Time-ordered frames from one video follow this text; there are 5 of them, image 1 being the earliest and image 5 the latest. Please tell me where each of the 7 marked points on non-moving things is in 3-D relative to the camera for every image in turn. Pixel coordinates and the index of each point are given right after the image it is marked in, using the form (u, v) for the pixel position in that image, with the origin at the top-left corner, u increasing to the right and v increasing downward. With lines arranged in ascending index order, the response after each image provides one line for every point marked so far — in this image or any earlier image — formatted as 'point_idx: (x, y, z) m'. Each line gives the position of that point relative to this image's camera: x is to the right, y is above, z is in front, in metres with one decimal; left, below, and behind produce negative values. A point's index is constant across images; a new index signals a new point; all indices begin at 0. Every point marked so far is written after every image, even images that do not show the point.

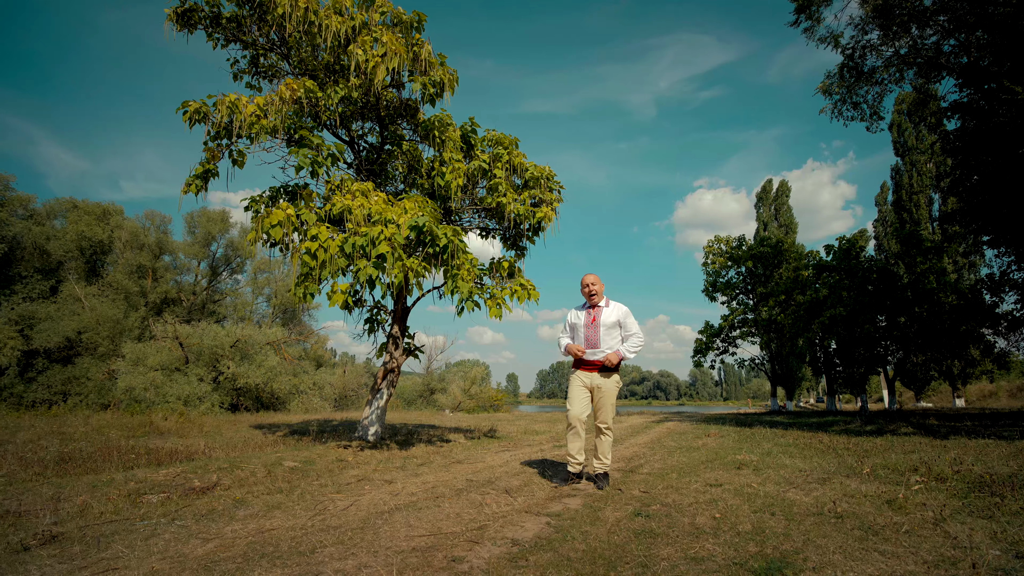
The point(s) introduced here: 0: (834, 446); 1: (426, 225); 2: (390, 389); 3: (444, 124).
0: (+4.8, -2.4, +6.7) m
1: (-1.3, +1.0, +6.8) m
2: (-2.7, -2.2, +9.8) m
3: (-1.4, +3.5, +9.5) m
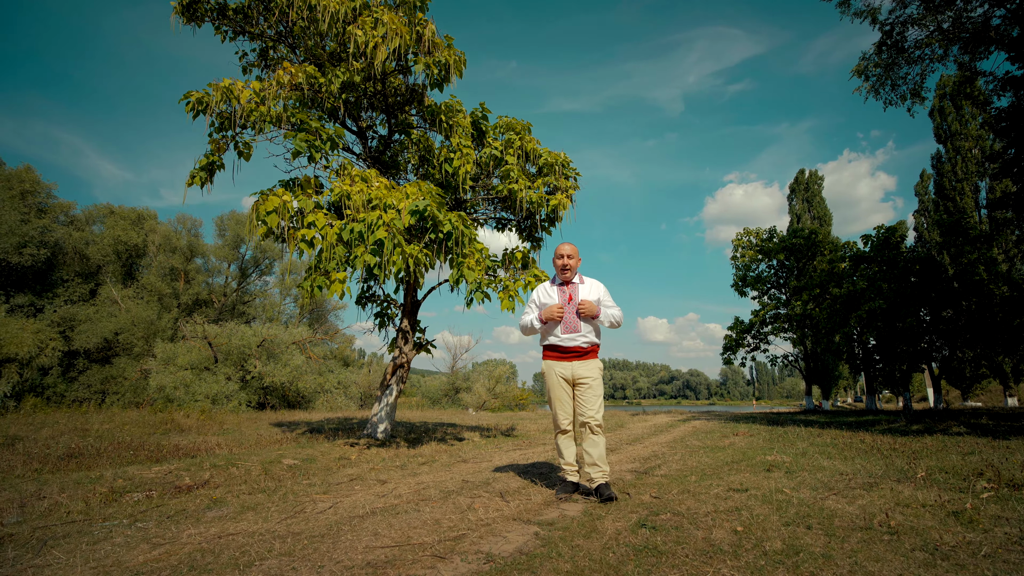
0: (+4.9, -2.1, +6.0) m
1: (-1.2, +1.1, +6.5) m
2: (-2.4, -2.0, +9.5) m
3: (-1.2, +3.6, +9.1) m
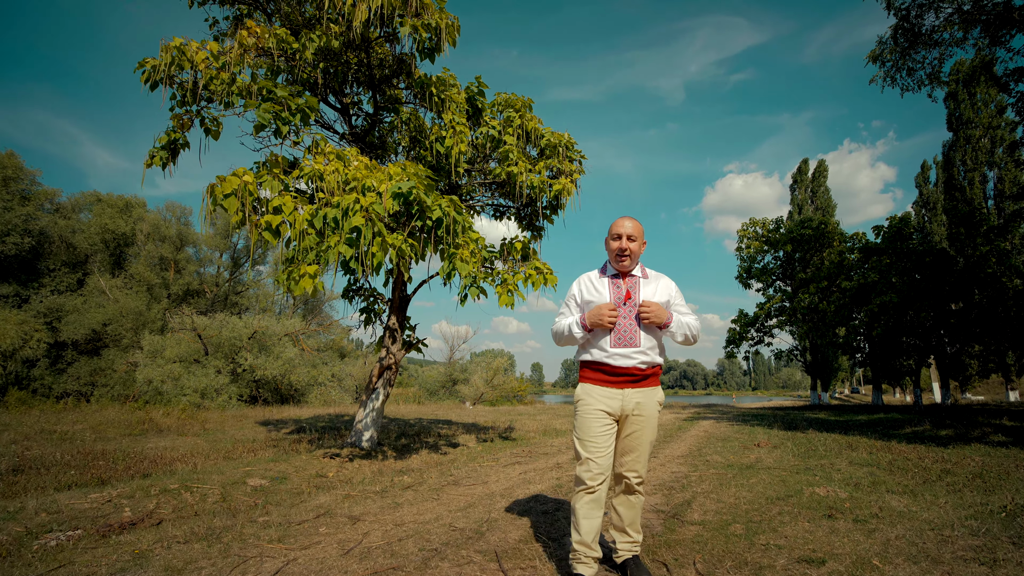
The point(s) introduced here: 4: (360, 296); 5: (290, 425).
0: (+4.9, -2.1, +5.2) m
1: (-1.2, +1.2, +5.6) m
2: (-2.4, -1.9, +8.6) m
3: (-1.2, +3.7, +8.2) m
4: (-3.0, -0.2, +8.9) m
5: (-7.0, -4.3, +14.2) m
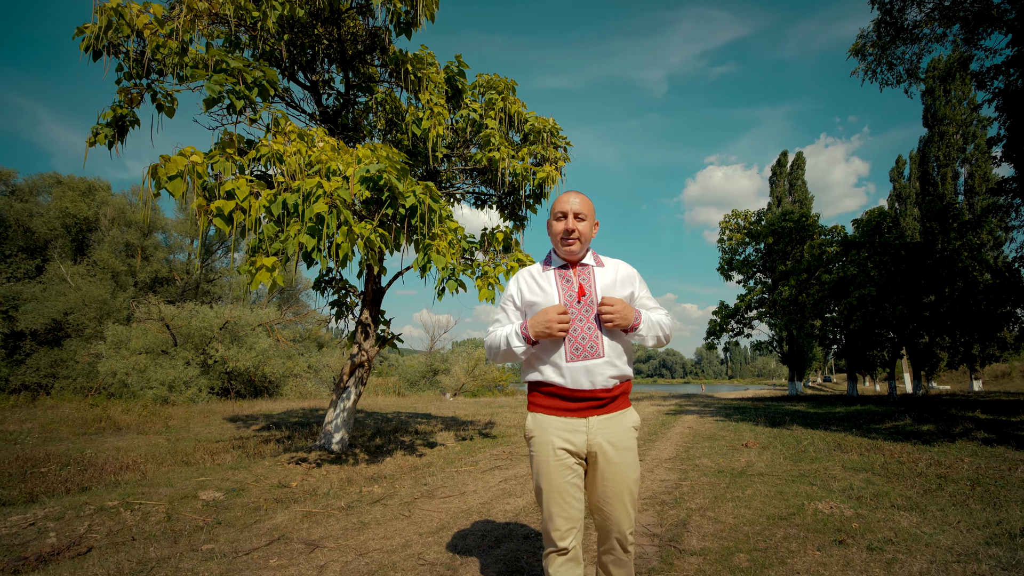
0: (+4.6, -2.1, +5.0) m
1: (-1.5, +1.3, +5.0) m
2: (-2.8, -1.8, +8.1) m
3: (-1.5, +3.8, +7.6) m
4: (-3.4, 0.0, +8.4) m
5: (-7.6, -4.0, +13.5) m
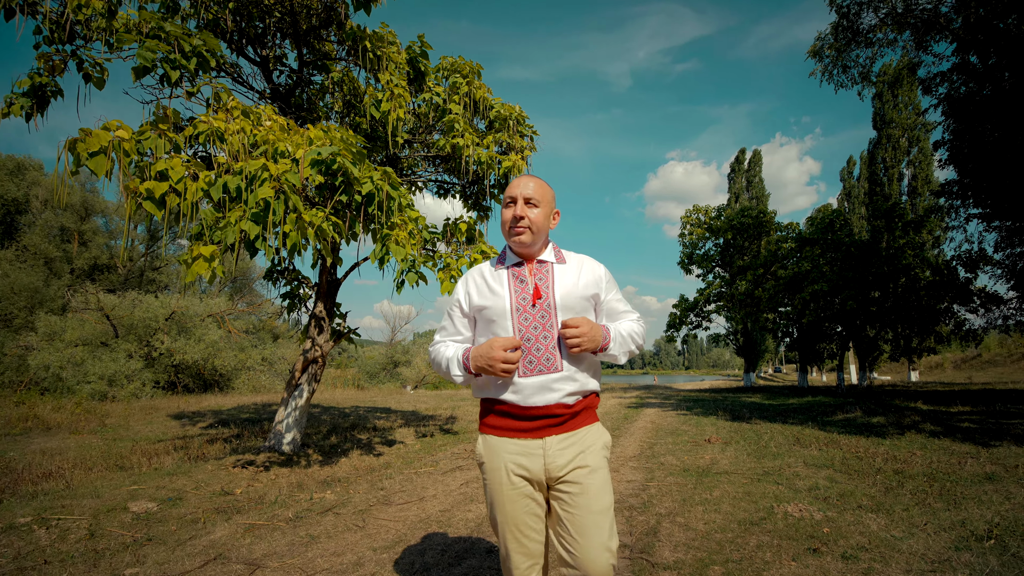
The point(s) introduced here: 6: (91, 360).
0: (+4.2, -2.1, +5.1) m
1: (-1.8, +1.3, +4.6) m
2: (-3.4, -1.6, +7.7) m
3: (-2.0, +4.0, +7.1) m
4: (-4.0, +0.1, +7.8) m
5: (-8.6, -3.7, +12.7) m
6: (-15.1, -2.6, +16.0) m
